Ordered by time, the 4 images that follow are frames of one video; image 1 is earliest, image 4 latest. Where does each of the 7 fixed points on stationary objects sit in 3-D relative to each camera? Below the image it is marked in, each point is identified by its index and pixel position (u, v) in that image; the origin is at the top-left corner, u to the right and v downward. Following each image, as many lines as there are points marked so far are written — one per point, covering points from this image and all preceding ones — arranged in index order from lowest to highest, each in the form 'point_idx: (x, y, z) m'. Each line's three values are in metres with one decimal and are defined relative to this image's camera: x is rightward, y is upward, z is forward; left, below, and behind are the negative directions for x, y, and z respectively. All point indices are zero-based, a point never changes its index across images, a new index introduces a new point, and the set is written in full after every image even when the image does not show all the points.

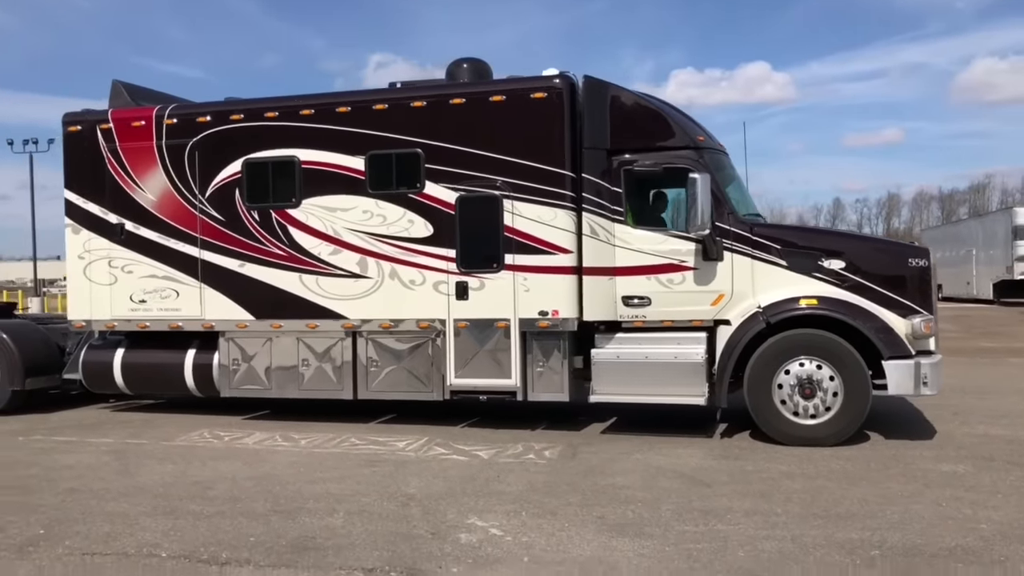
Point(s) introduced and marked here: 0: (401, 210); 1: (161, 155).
0: (-1.1, +0.8, +8.5) m
1: (-3.8, +1.4, +9.2) m
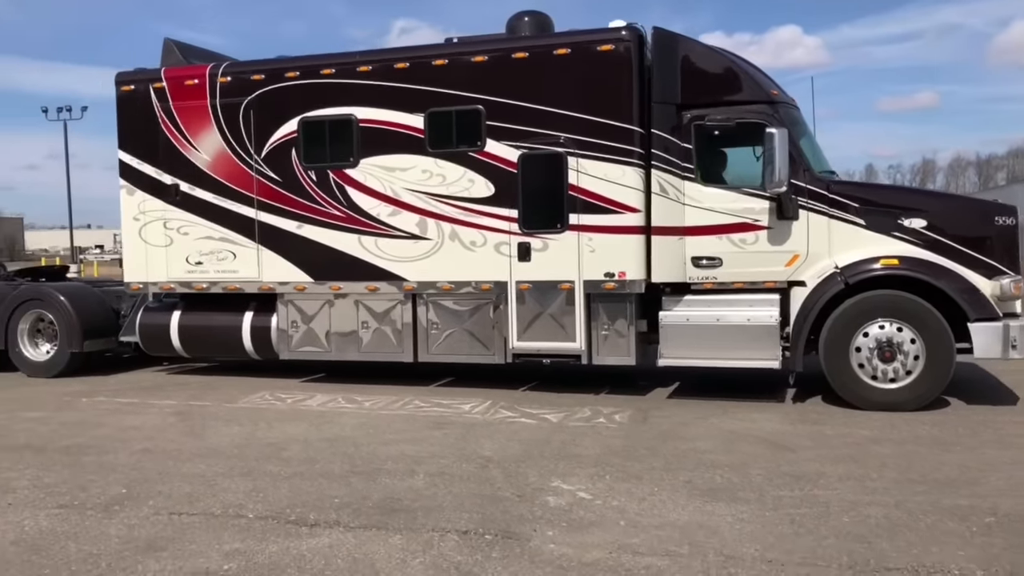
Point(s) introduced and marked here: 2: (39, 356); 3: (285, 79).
0: (-0.5, +1.2, +8.3) m
1: (-3.1, +1.8, +9.1) m
2: (-5.6, -0.8, +10.2) m
3: (-2.3, +2.1, +8.8) m
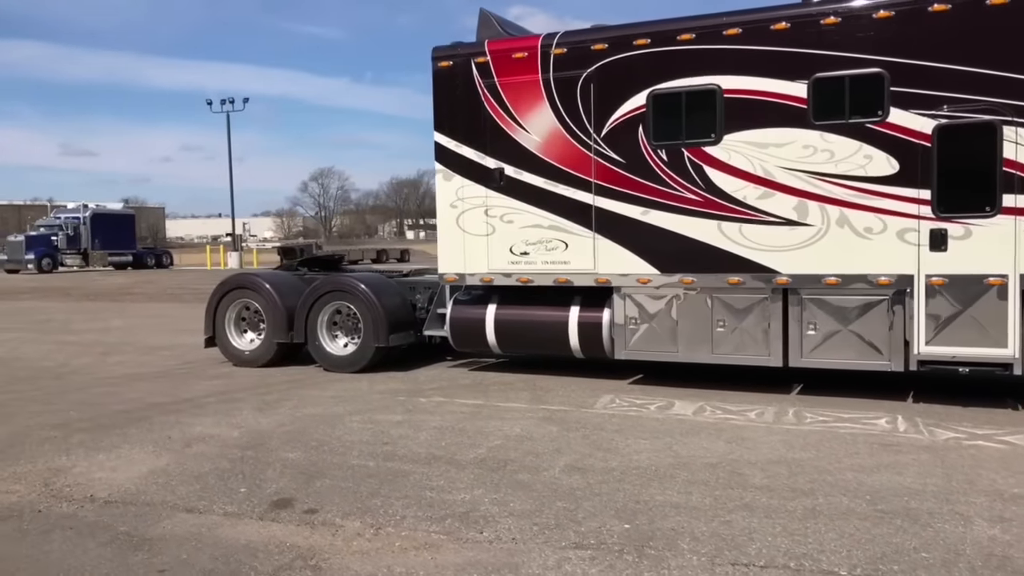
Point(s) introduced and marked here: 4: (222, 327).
0: (+2.9, +1.2, +7.2) m
1: (+0.3, +1.9, +8.3) m
2: (-1.9, -0.7, +9.7) m
3: (+1.1, +2.2, +7.9) m
4: (-3.5, -0.5, +10.3) m
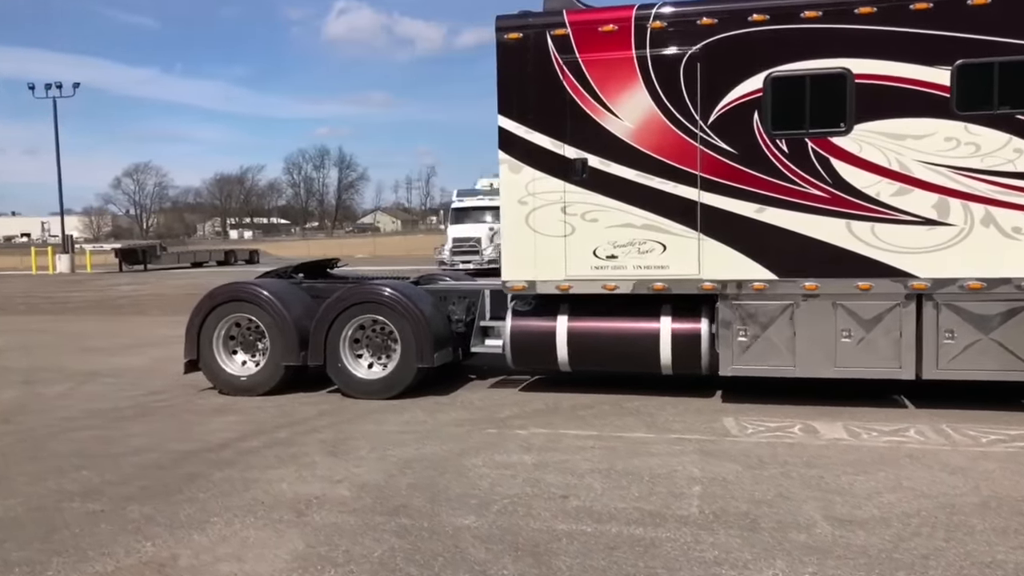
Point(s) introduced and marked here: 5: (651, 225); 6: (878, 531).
0: (+3.8, +1.2, +6.6) m
1: (+1.1, +1.8, +7.2) m
2: (-1.4, -0.8, +8.2) m
3: (+1.9, +2.2, +7.0) m
4: (-3.0, -0.6, +8.5) m
5: (+1.2, +0.5, +7.4) m
6: (+1.8, -1.2, +4.4) m
